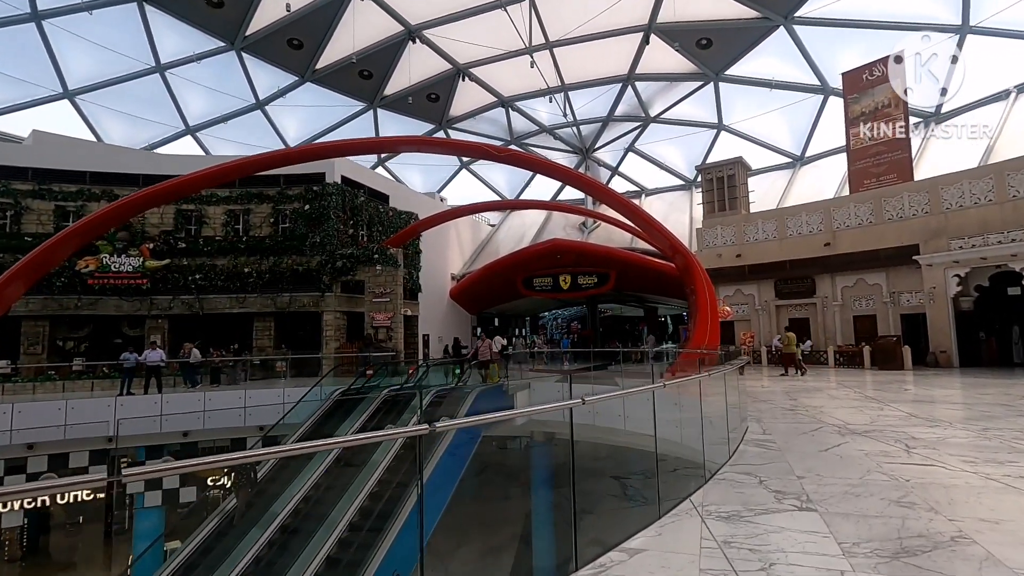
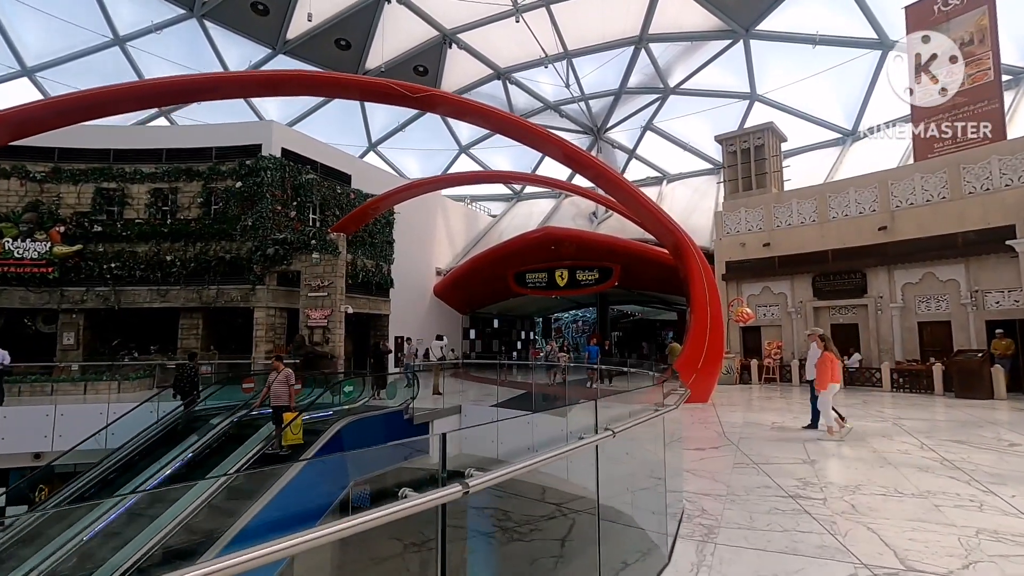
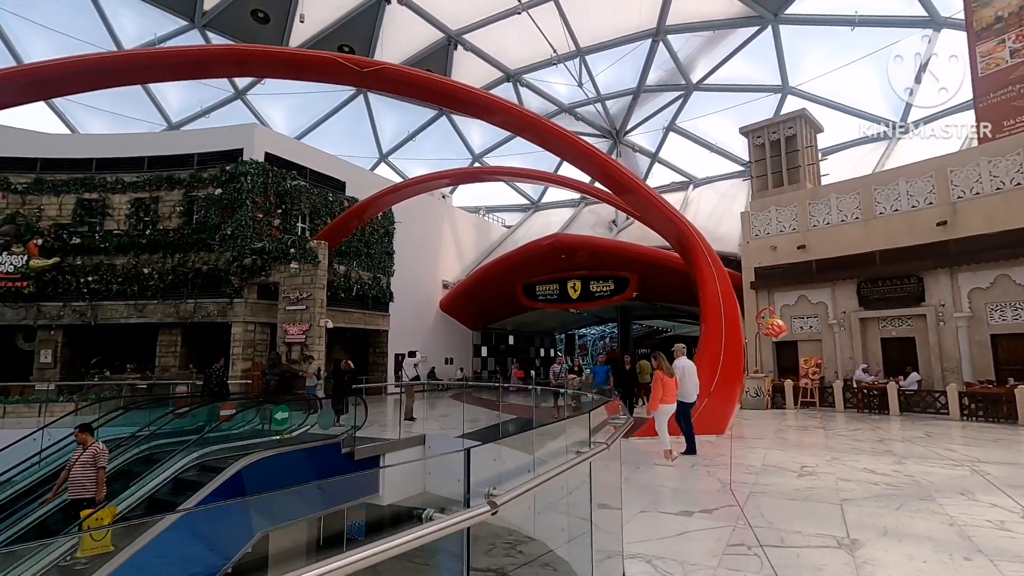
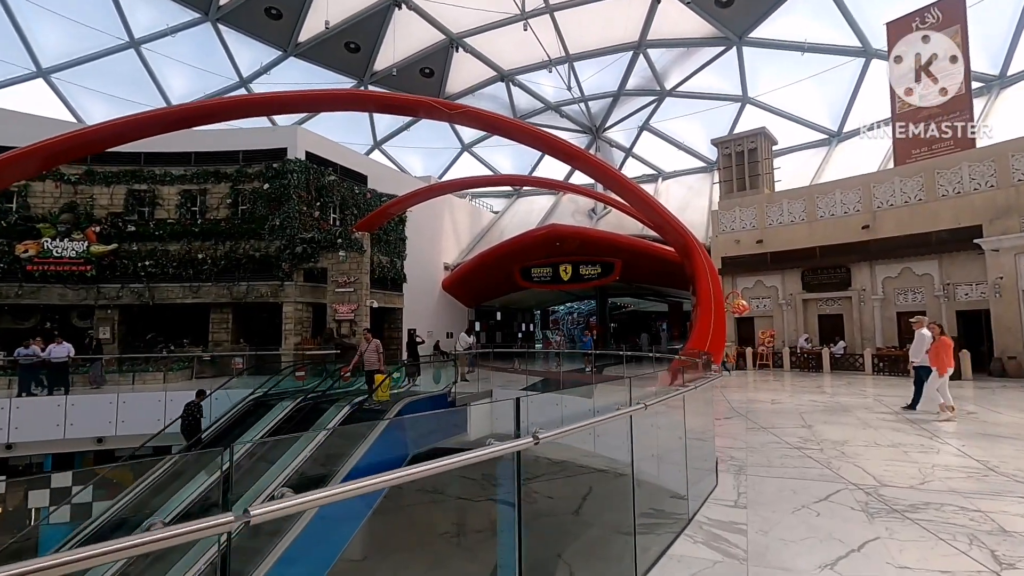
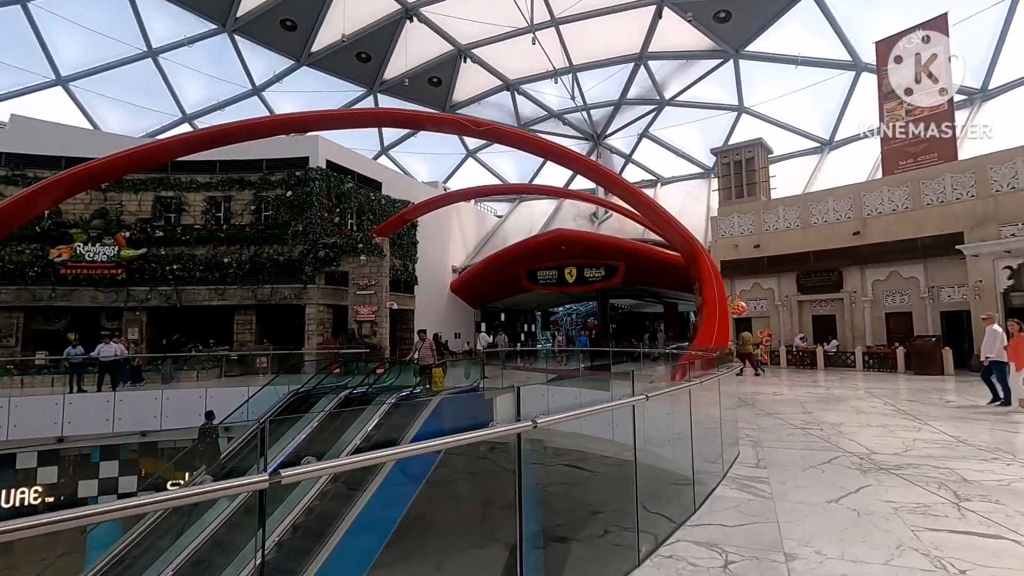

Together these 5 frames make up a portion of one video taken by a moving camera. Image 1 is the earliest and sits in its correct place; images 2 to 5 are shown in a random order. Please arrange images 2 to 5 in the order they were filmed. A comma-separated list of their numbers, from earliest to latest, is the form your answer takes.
5, 4, 2, 3
